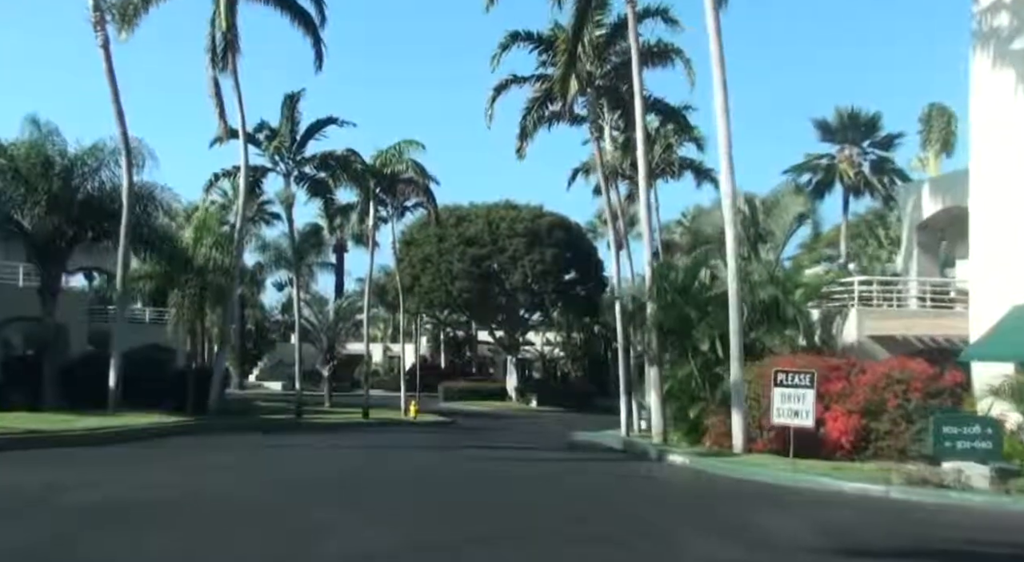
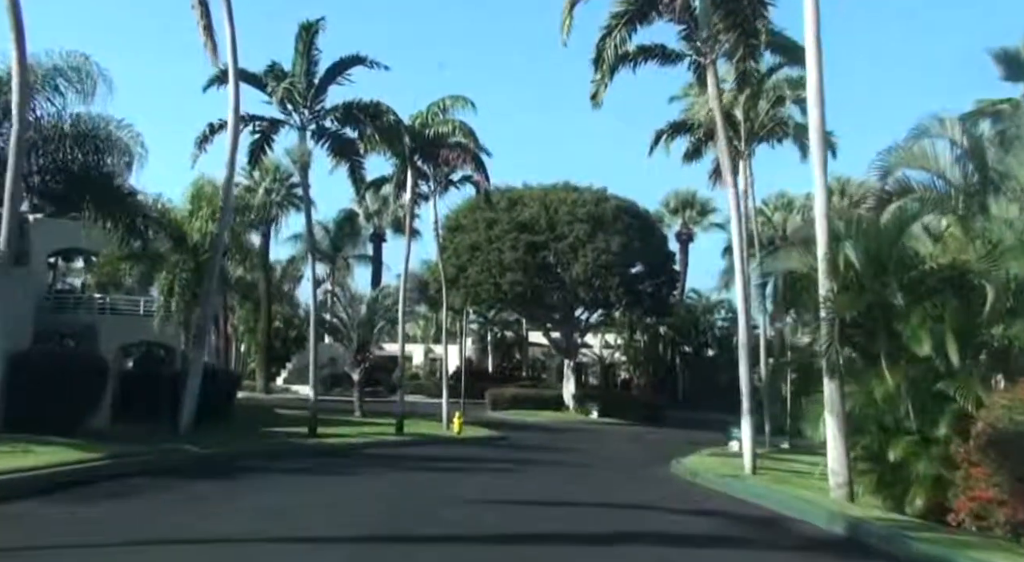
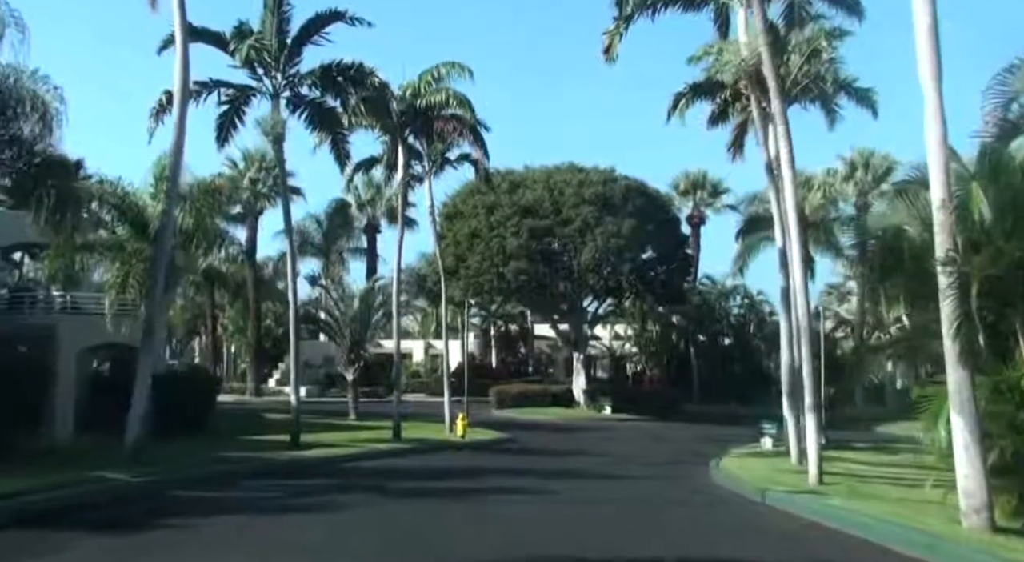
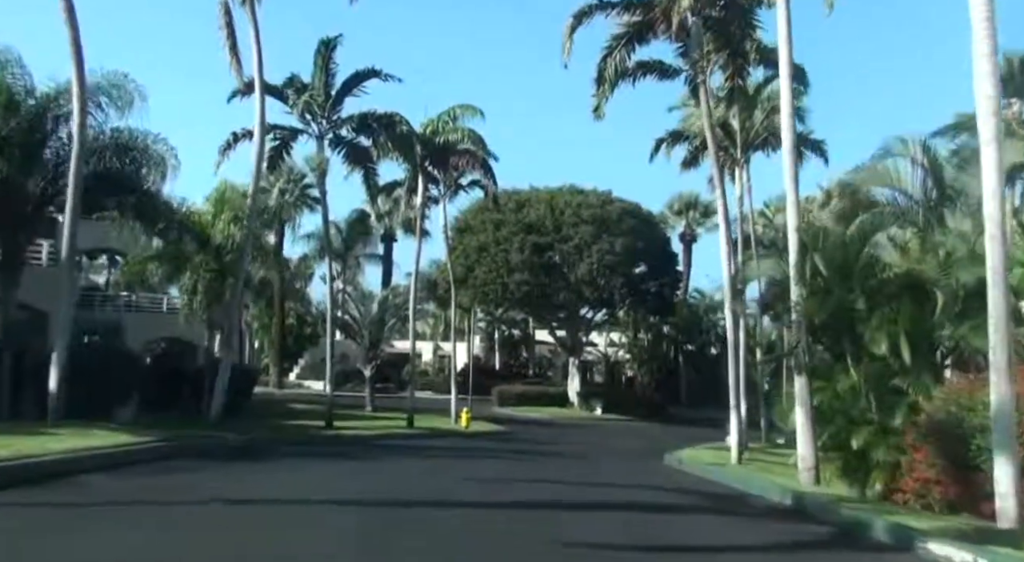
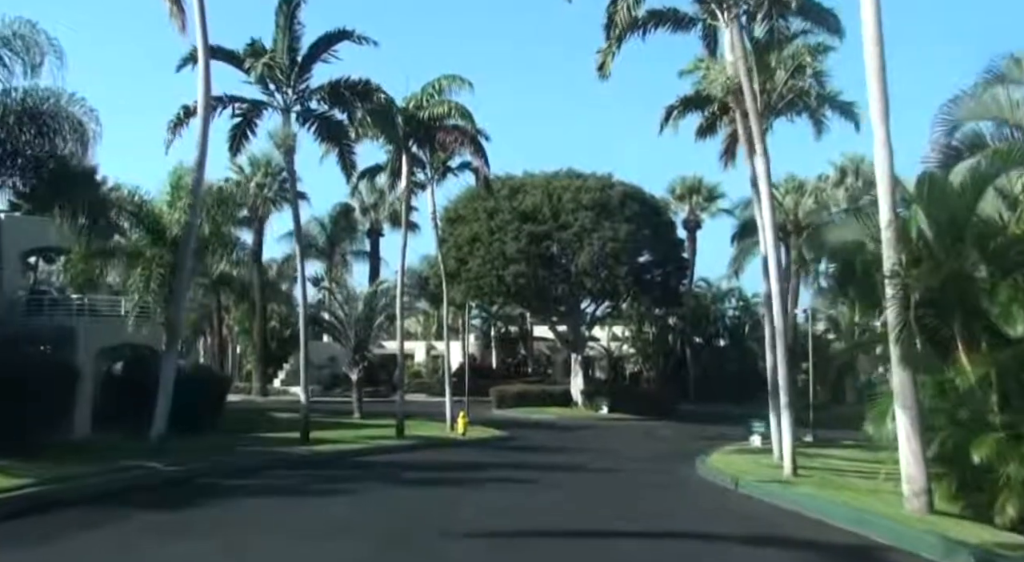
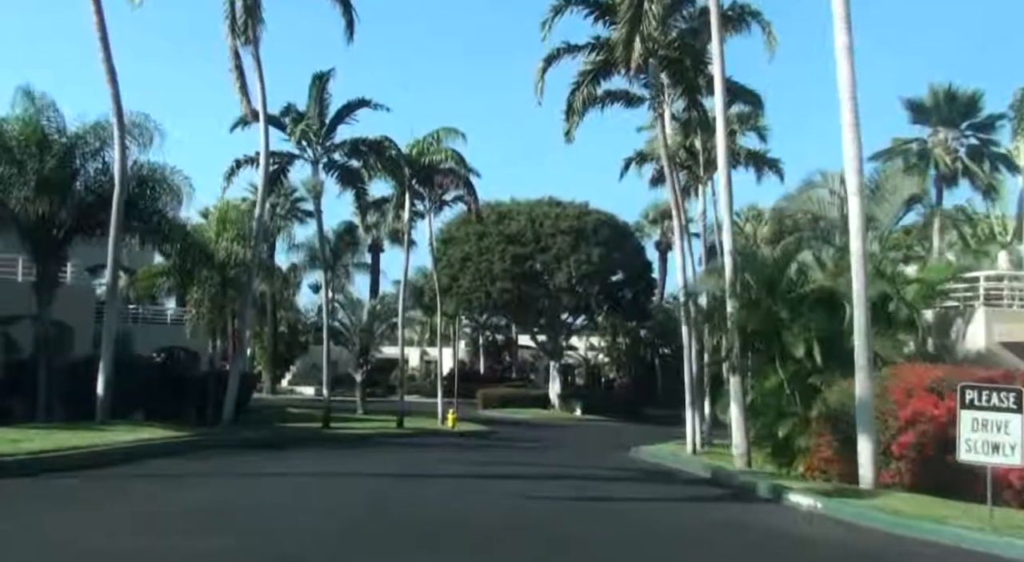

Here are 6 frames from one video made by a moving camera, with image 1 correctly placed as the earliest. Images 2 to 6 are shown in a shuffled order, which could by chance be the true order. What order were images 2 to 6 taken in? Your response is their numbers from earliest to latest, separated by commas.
6, 4, 2, 5, 3
